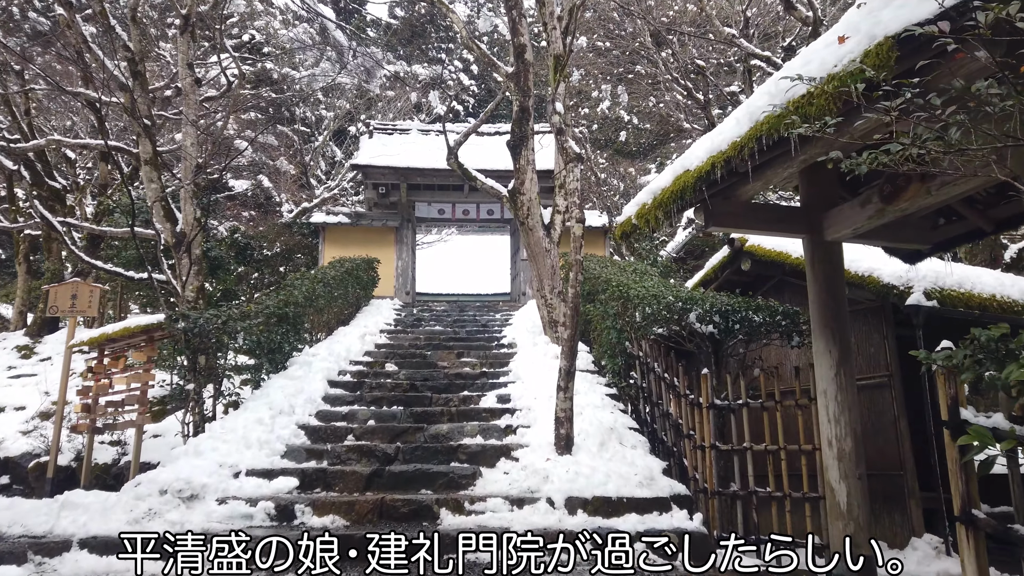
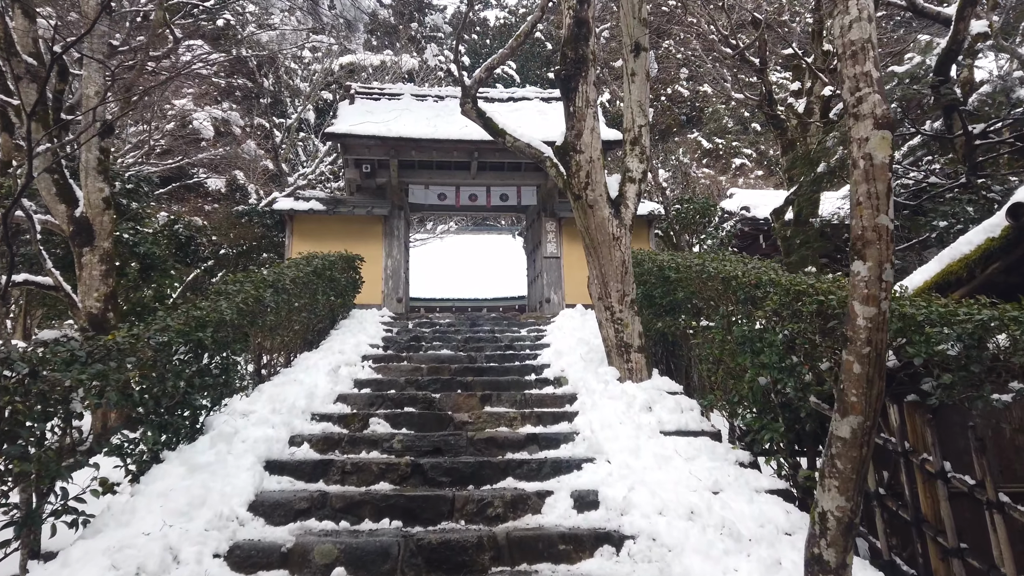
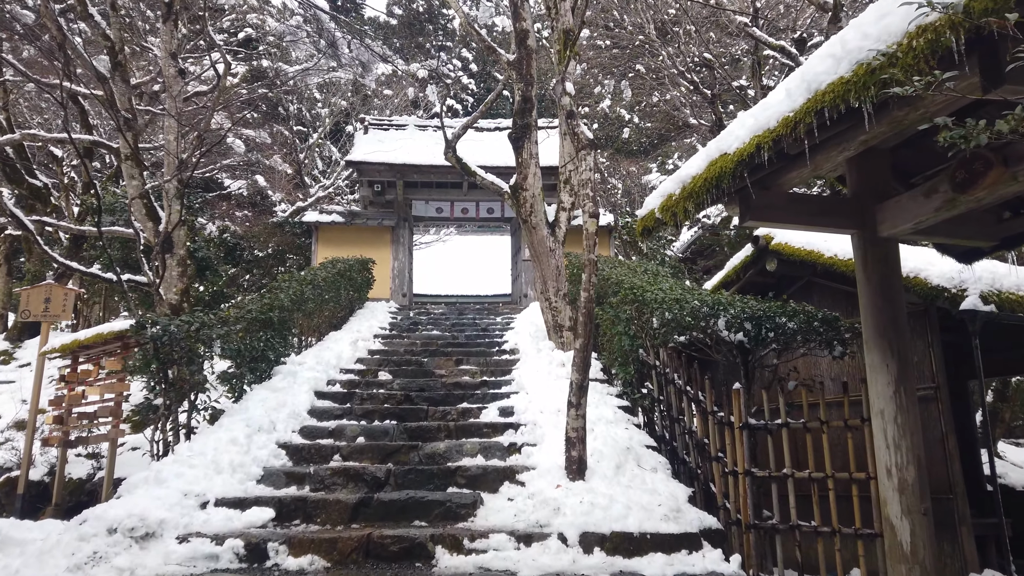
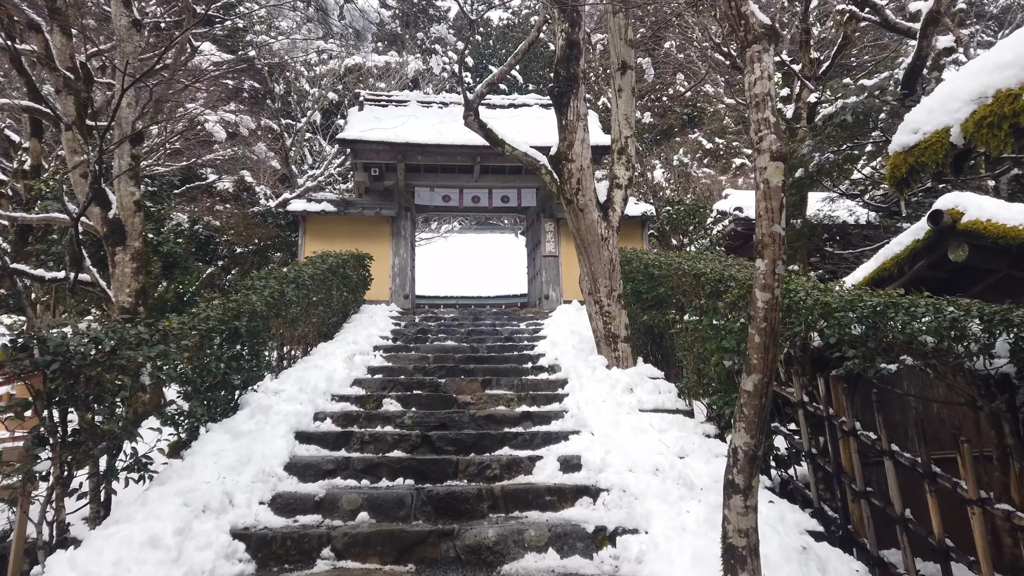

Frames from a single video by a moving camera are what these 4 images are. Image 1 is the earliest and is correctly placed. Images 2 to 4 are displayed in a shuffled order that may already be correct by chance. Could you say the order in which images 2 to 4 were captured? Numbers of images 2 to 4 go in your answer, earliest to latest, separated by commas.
3, 4, 2
